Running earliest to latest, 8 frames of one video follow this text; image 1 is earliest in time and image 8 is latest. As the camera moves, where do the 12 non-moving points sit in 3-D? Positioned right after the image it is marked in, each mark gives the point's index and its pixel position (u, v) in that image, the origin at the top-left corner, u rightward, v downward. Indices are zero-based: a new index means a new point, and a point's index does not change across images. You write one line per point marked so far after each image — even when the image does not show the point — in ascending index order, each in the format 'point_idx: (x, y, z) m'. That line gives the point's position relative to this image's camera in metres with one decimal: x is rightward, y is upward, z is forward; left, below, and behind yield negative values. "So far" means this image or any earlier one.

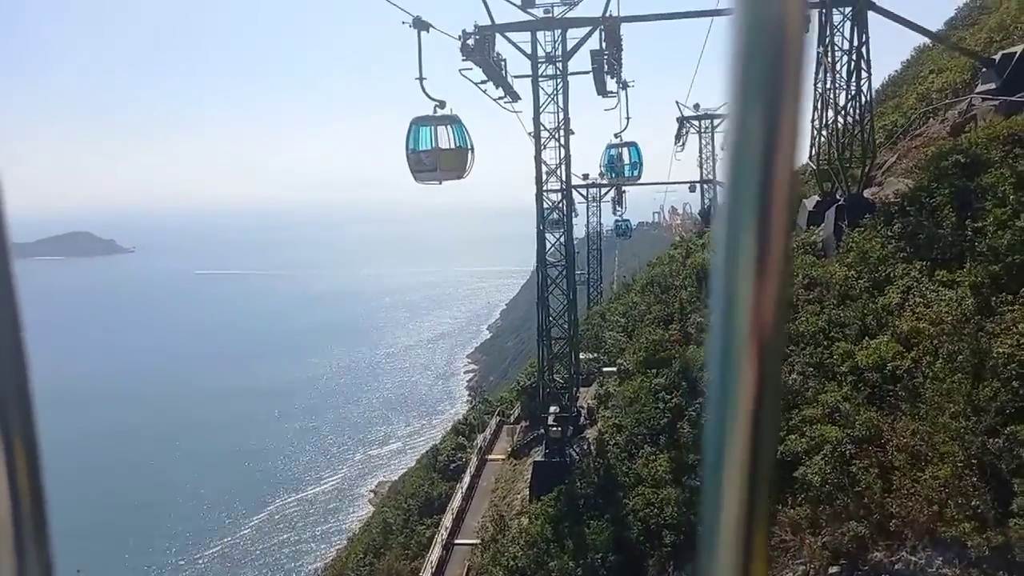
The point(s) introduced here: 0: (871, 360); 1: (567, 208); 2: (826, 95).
0: (+3.0, -0.6, +6.8) m
1: (+0.8, +1.2, +11.9) m
2: (+4.4, +2.7, +11.2) m
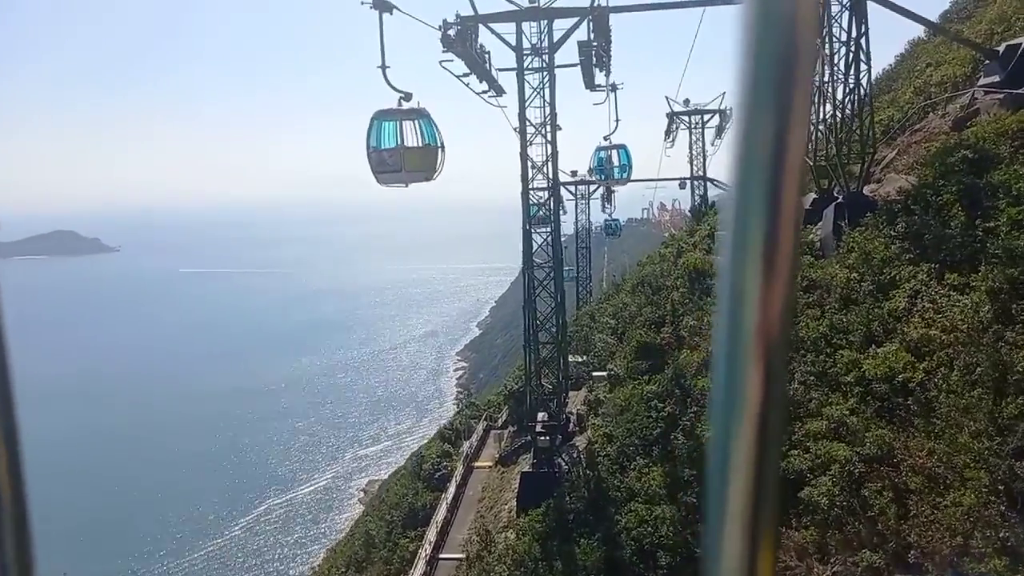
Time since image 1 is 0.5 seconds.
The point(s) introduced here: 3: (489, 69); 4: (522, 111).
0: (+2.9, -0.7, +6.3) m
1: (+0.6, +1.1, +11.4) m
2: (+4.2, +2.7, +10.8) m
3: (-0.3, +3.3, +11.8) m
4: (+0.1, +2.5, +11.2) m
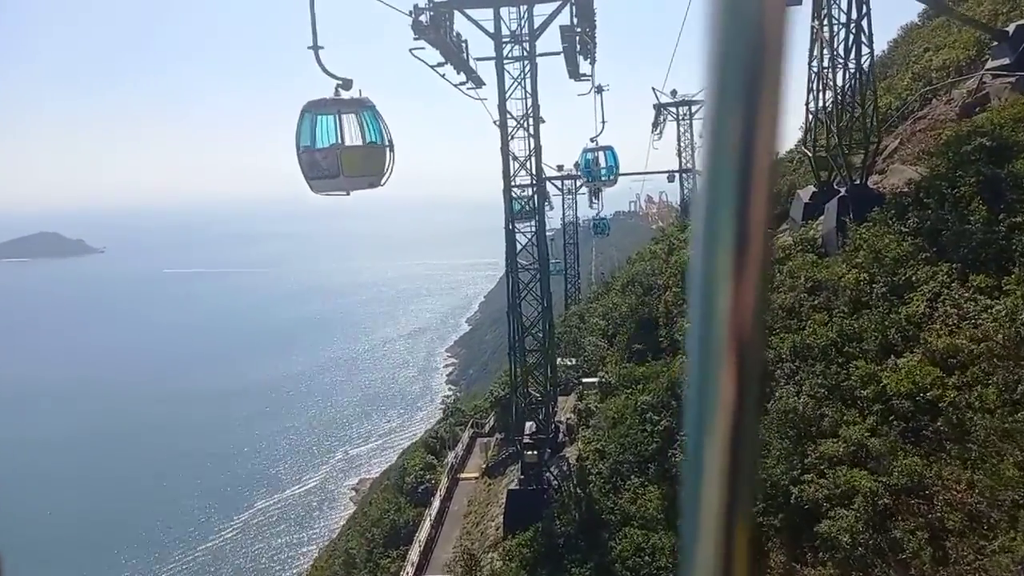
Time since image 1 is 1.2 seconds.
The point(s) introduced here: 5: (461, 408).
0: (+2.8, -0.7, +5.7) m
1: (+0.4, +1.1, +10.7) m
2: (+3.9, +2.7, +10.1) m
3: (-0.6, +3.2, +11.1) m
4: (-0.1, +2.4, +10.5) m
5: (-1.2, -2.7, +18.0) m
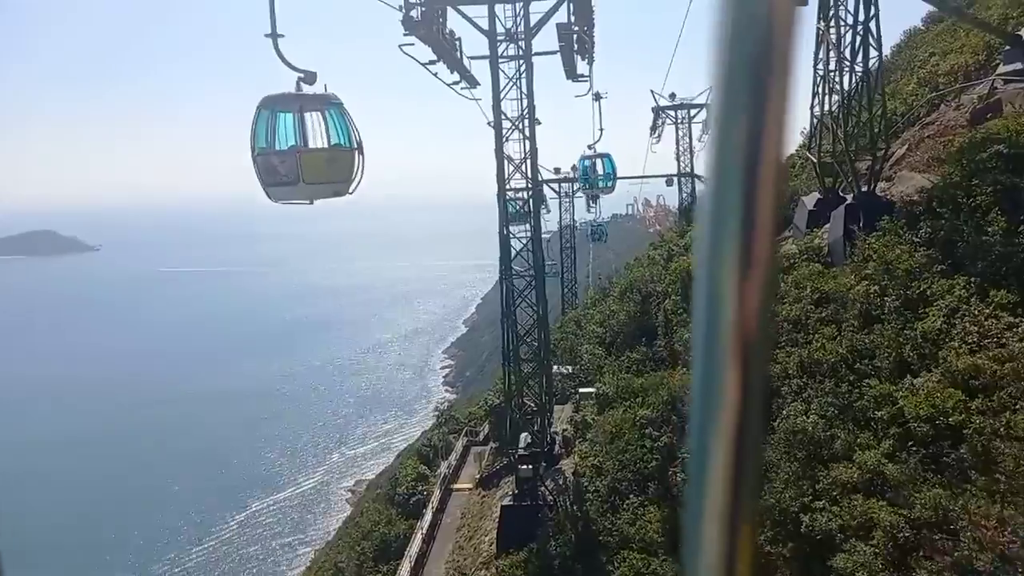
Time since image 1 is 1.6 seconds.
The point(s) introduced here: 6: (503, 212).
0: (+2.7, -0.8, +5.3) m
1: (+0.3, +1.0, +10.4) m
2: (+3.9, +2.6, +9.8) m
3: (-0.7, +3.1, +10.8) m
4: (-0.2, +2.3, +10.2) m
5: (-1.3, -2.8, +17.7) m
6: (-0.1, +1.0, +10.2) m
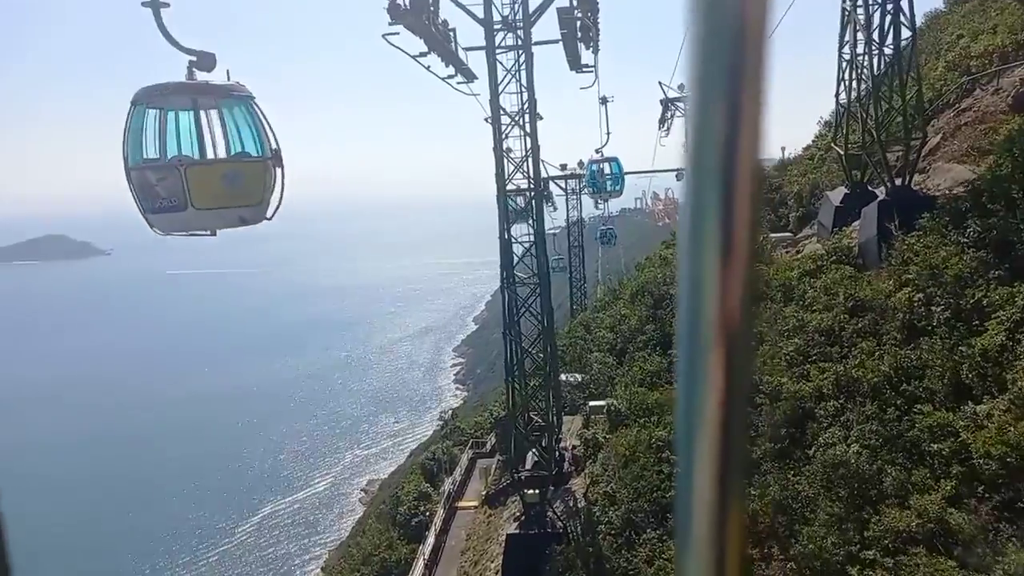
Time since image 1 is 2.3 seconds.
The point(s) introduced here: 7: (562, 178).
0: (+2.7, -0.9, +4.6) m
1: (+0.3, +0.9, +9.6) m
2: (+3.9, +2.5, +9.0) m
3: (-0.7, +3.0, +10.0) m
4: (-0.2, +2.2, +9.4) m
5: (-1.1, -2.9, +16.9) m
6: (-0.1, +0.9, +9.5) m
7: (+1.2, +2.6, +19.4) m
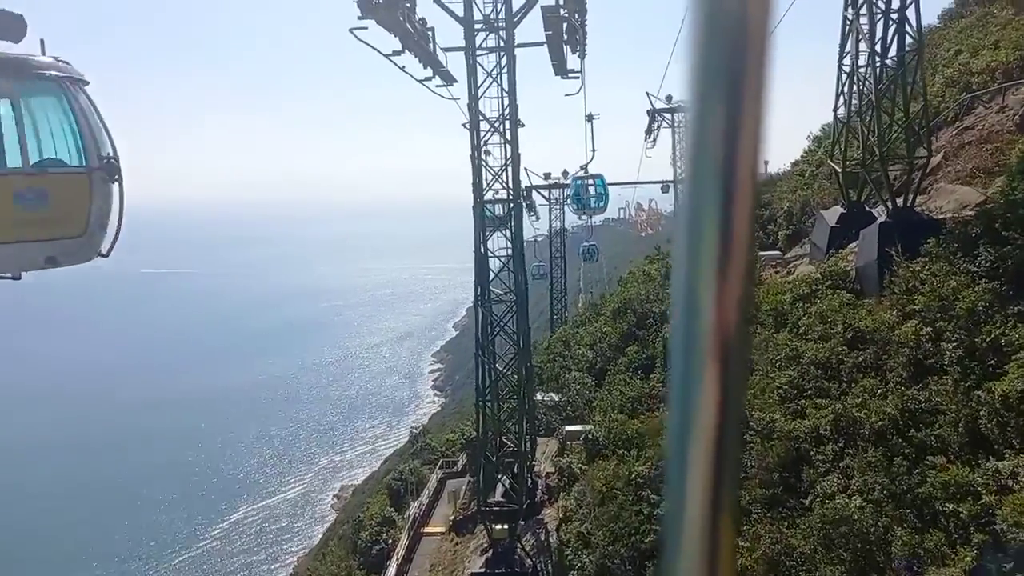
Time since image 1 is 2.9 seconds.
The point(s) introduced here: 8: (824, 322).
0: (+2.5, -1.1, +4.0) m
1: (0.0, +0.7, +9.0) m
2: (+3.6, +2.3, +8.5) m
3: (-0.9, +2.8, +9.4) m
4: (-0.4, +2.0, +8.8) m
5: (-1.6, -3.1, +16.3) m
6: (-0.4, +0.7, +8.8) m
7: (+0.8, +2.3, +18.8) m
8: (+2.8, -0.3, +7.2) m
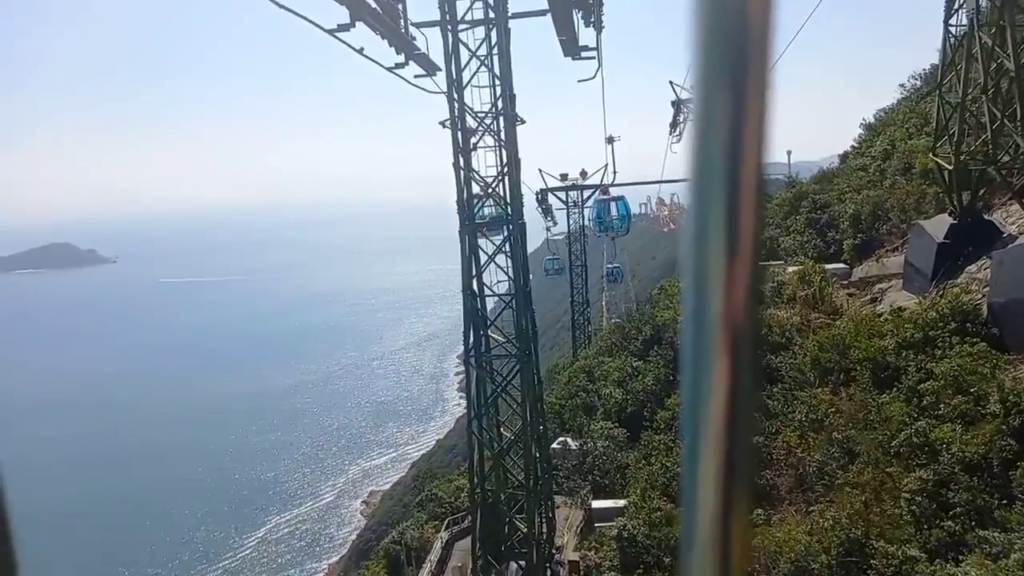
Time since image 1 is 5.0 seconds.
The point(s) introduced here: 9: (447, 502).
0: (+2.4, -1.5, +1.8) m
1: (0.0, +0.3, +6.9) m
2: (+3.6, +1.9, +6.2) m
3: (-1.0, +2.4, +7.3) m
4: (-0.5, +1.6, +6.7) m
5: (-1.3, -3.6, +14.2) m
6: (-0.4, +0.3, +6.7) m
7: (+1.0, +2.0, +16.6) m
8: (+2.8, -0.6, +5.0) m
9: (-1.1, -3.5, +13.0) m
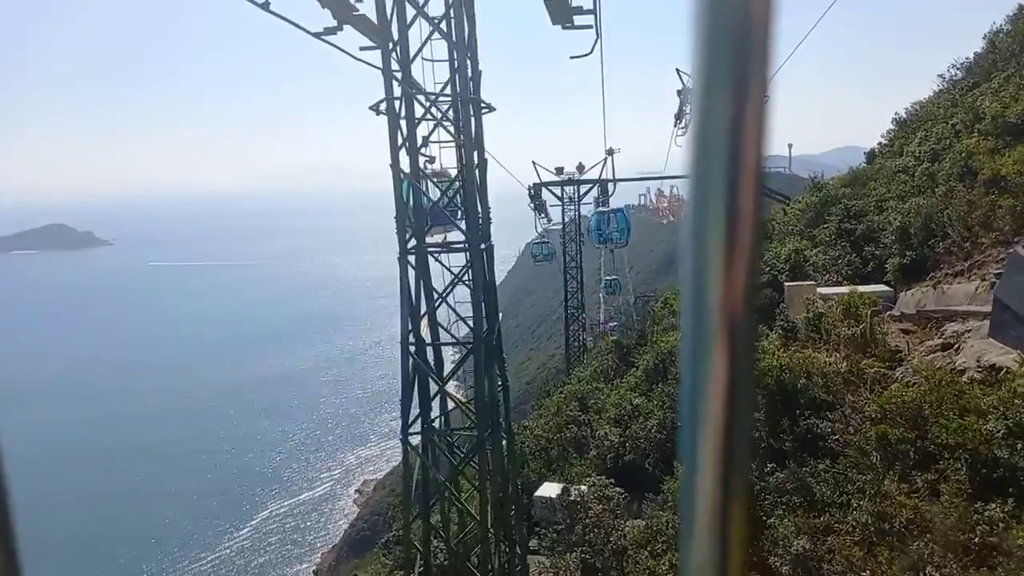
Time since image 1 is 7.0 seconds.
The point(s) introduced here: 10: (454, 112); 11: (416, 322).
0: (+2.2, -1.9, 0.0) m
1: (-0.2, 0.0, +5.1) m
2: (+3.4, +1.6, +4.4) m
3: (-1.2, +2.1, +5.4) m
4: (-0.7, +1.3, +4.9) m
5: (-1.6, -3.7, +12.4) m
6: (-0.6, 0.0, +4.9) m
7: (+0.8, +1.8, +14.8) m
8: (+2.6, -1.0, +3.2) m
9: (-1.4, -3.7, +11.2) m
10: (-0.3, +1.1, +4.8) m
11: (-0.6, -0.2, +5.0) m
